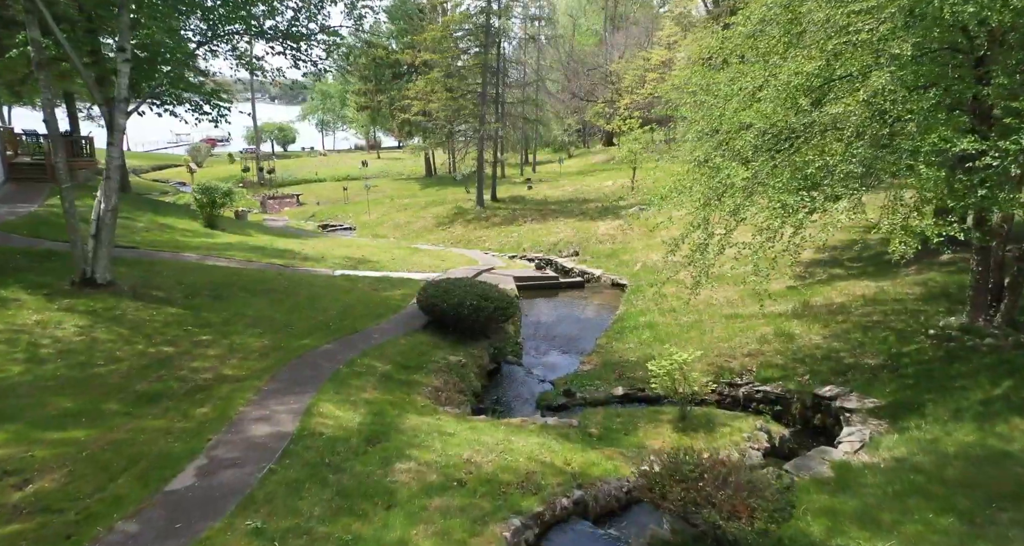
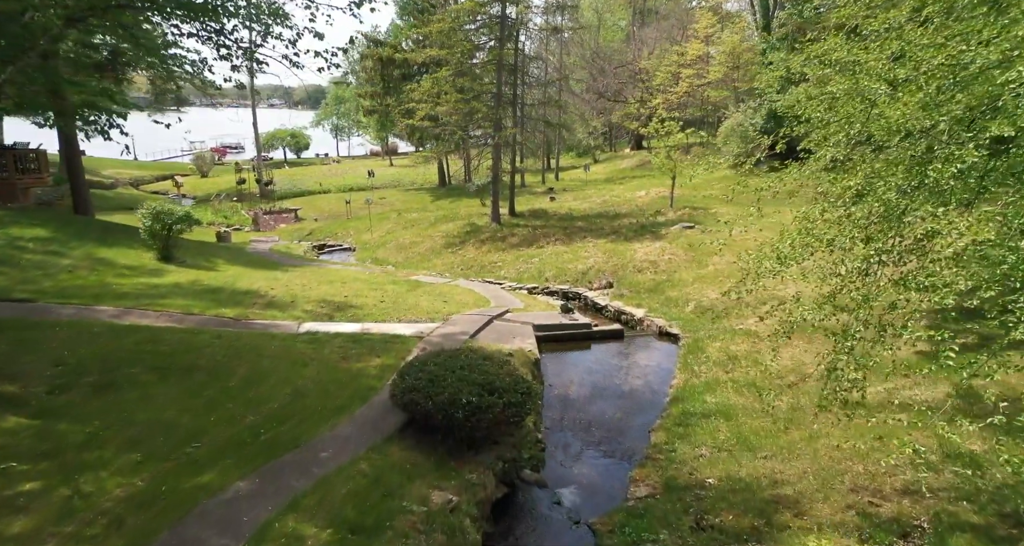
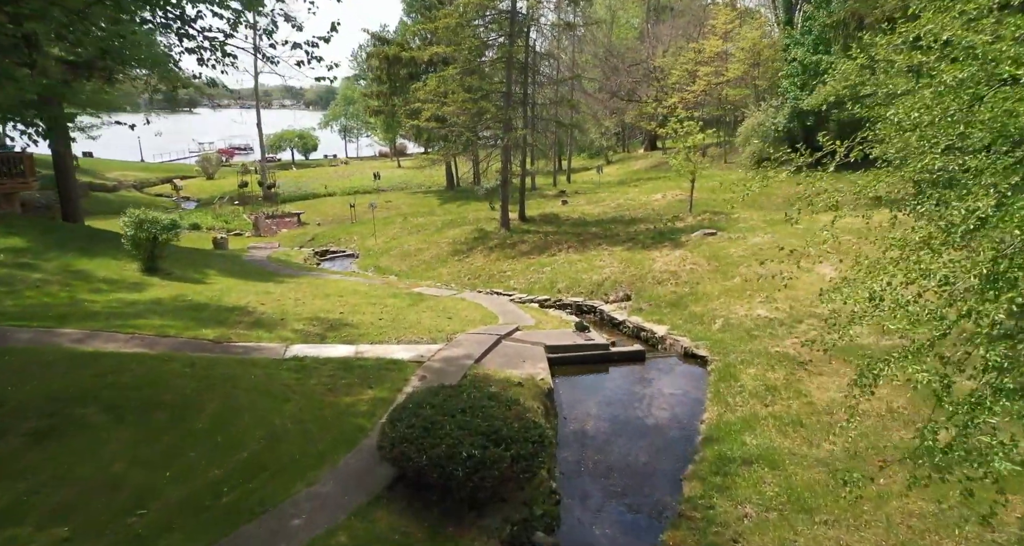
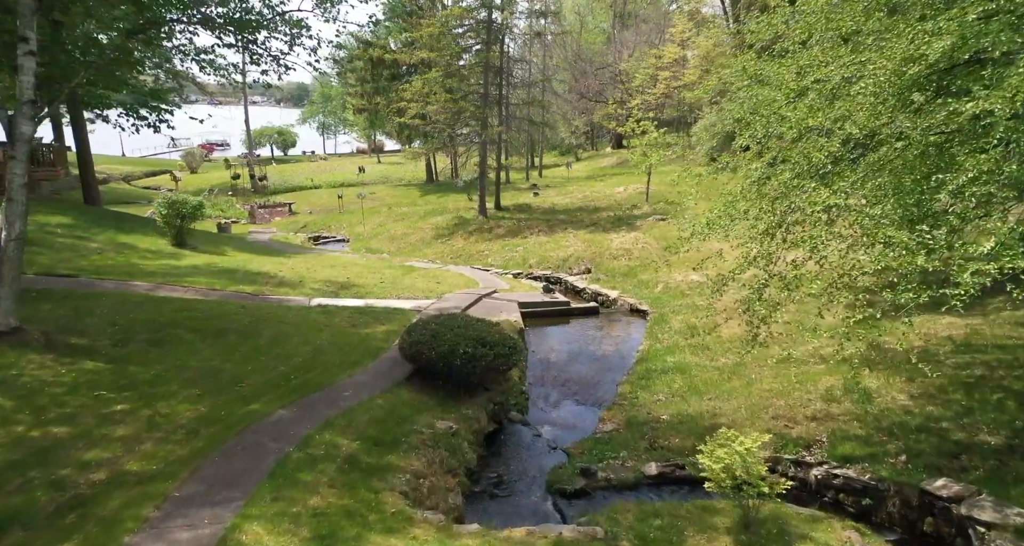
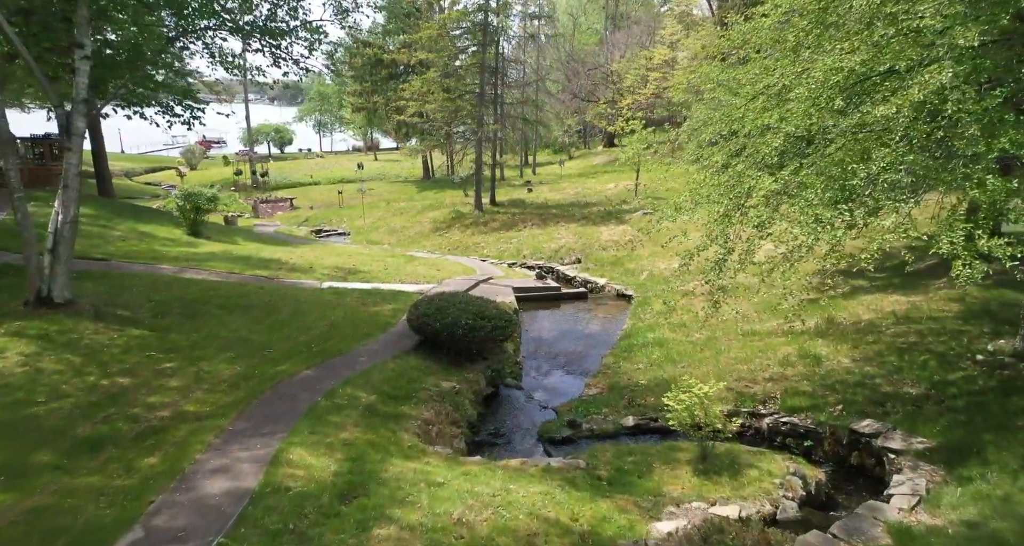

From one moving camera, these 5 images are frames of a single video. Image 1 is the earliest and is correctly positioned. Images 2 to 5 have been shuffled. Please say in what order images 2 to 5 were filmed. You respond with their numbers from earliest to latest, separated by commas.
5, 4, 2, 3
